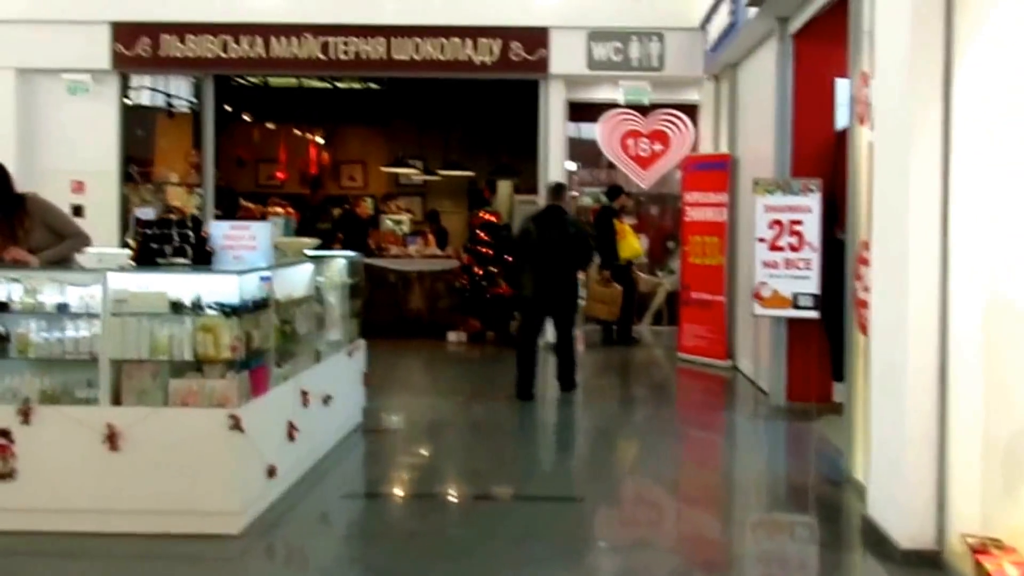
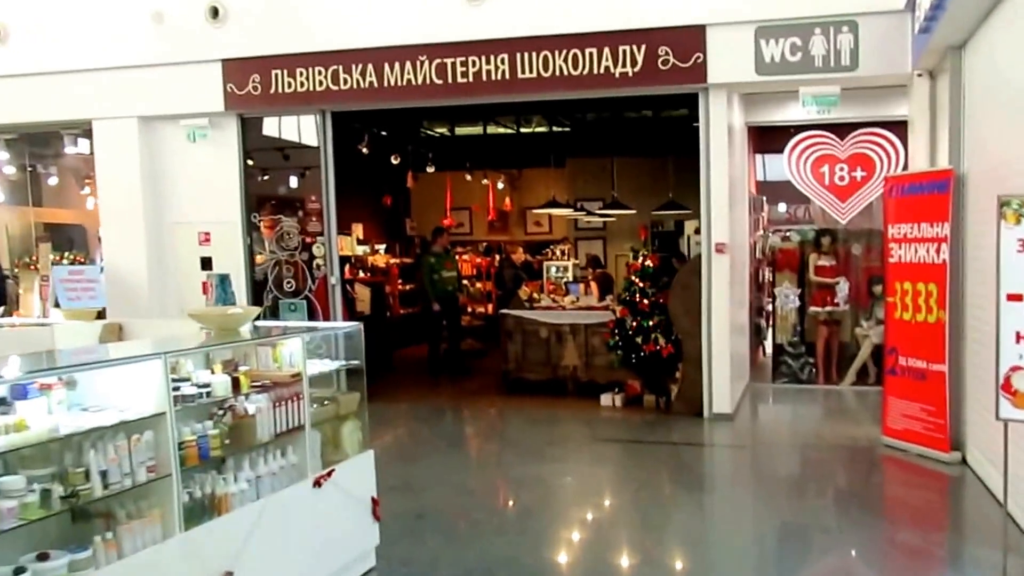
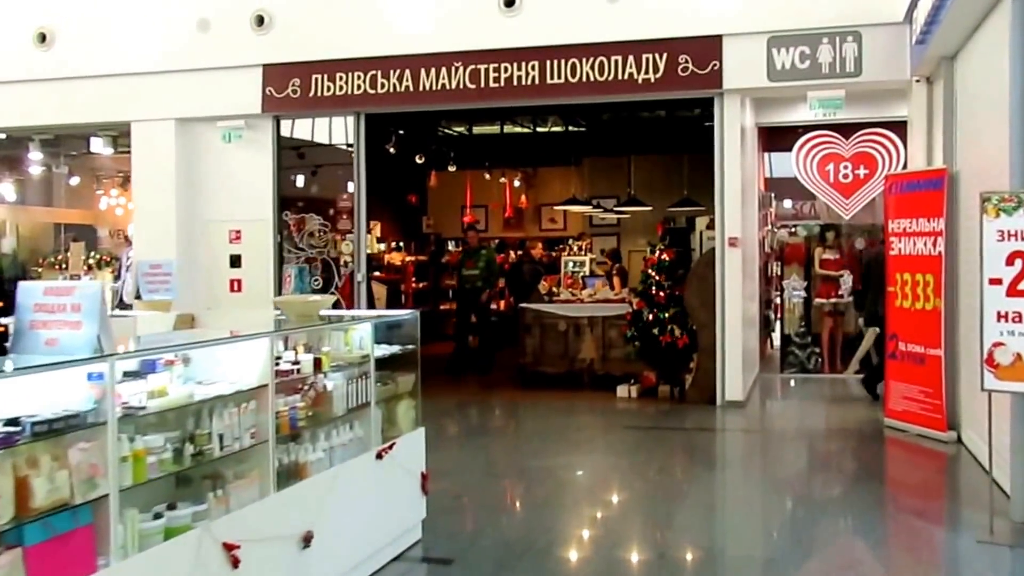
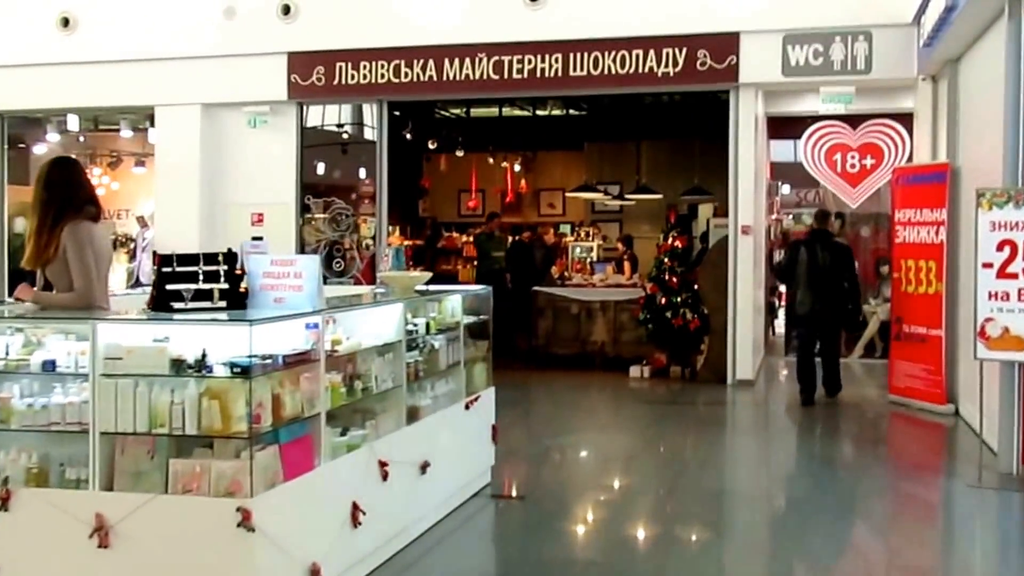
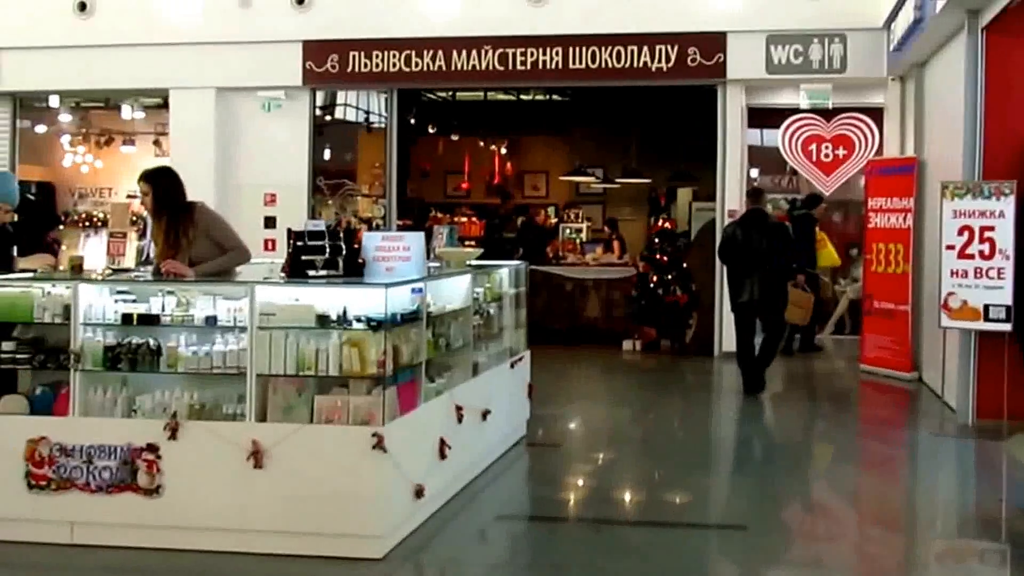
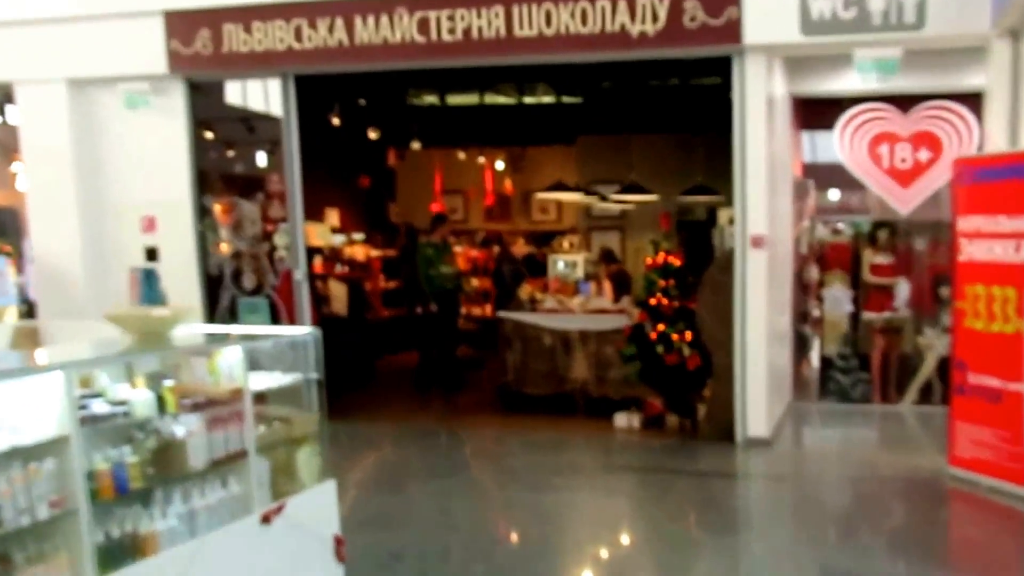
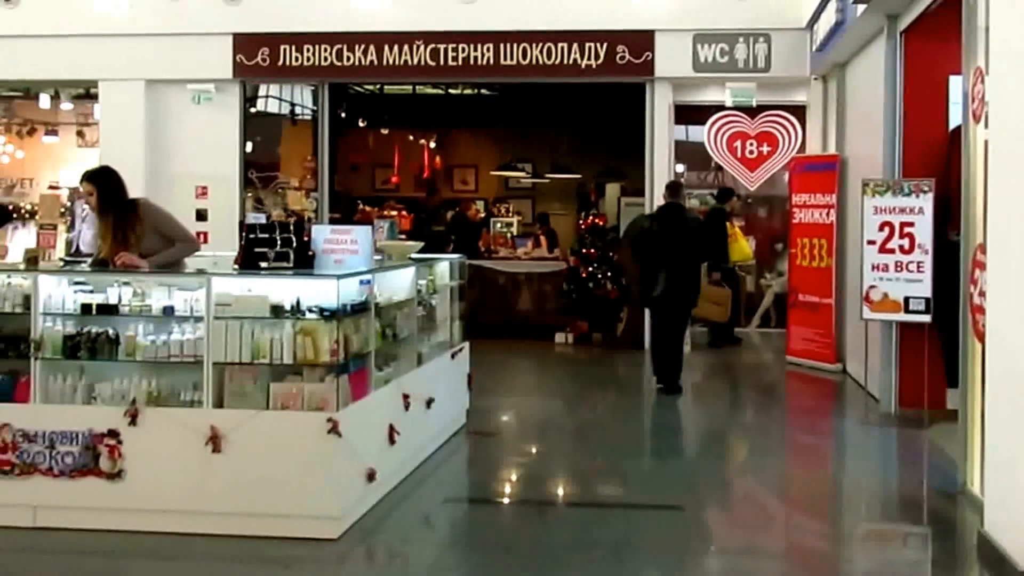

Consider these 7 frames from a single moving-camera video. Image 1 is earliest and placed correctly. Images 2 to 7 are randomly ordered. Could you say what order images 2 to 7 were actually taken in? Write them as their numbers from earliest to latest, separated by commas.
7, 5, 4, 3, 2, 6
